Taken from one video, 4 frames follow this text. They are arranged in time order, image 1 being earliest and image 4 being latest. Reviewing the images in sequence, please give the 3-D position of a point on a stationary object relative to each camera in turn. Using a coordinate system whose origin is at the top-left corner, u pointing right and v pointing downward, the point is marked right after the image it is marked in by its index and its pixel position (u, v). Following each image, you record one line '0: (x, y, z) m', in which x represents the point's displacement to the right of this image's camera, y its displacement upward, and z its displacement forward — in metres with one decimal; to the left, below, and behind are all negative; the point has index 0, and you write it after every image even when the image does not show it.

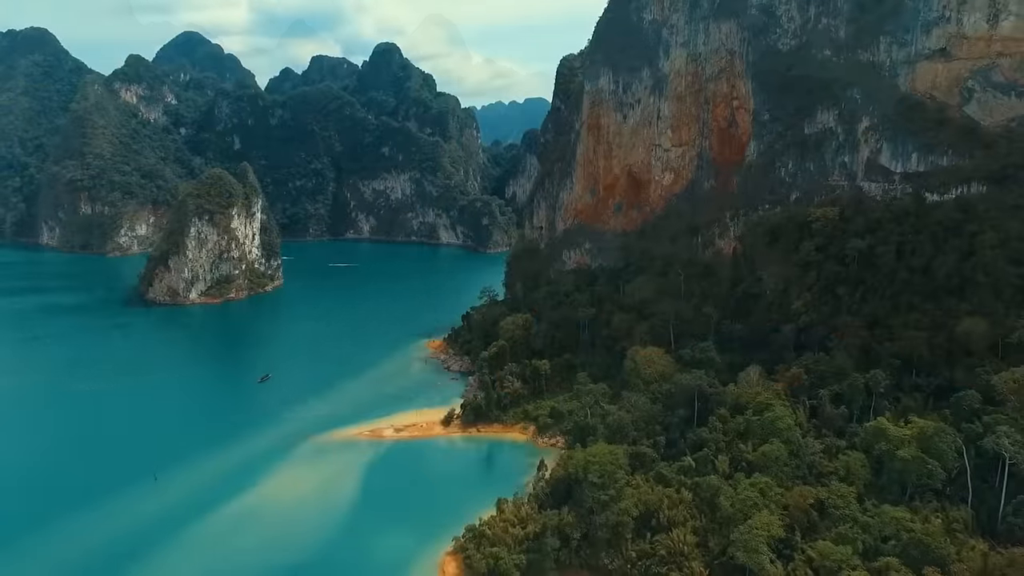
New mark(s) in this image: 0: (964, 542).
0: (+11.5, -6.4, +17.0) m
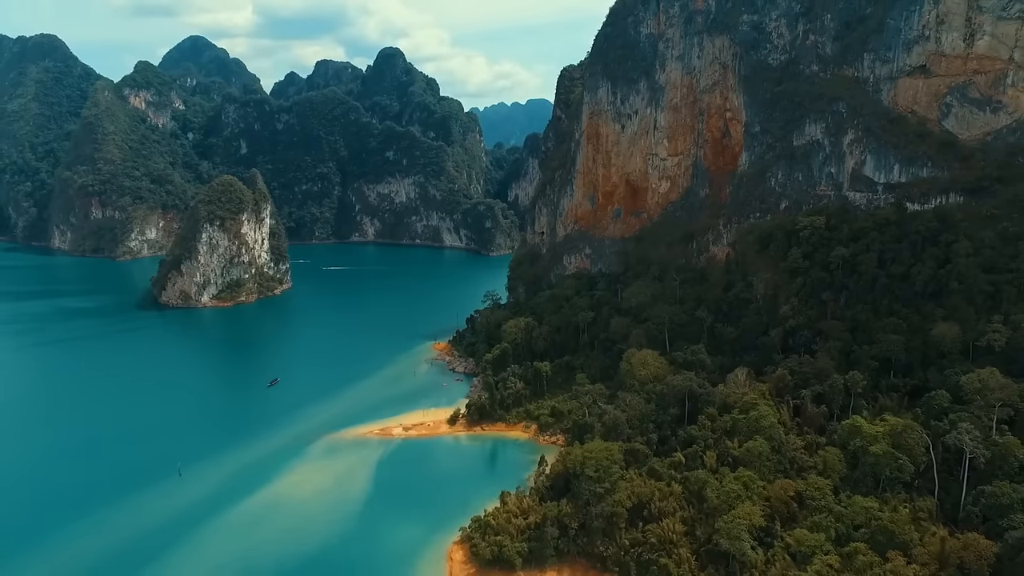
0: (+11.5, -6.7, +18.5) m
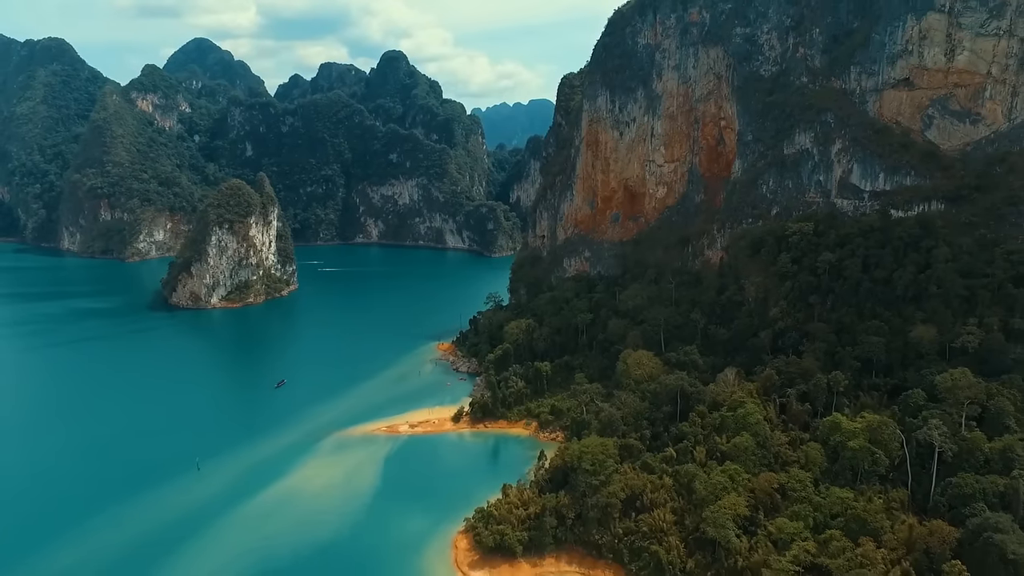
0: (+11.6, -6.9, +20.0) m
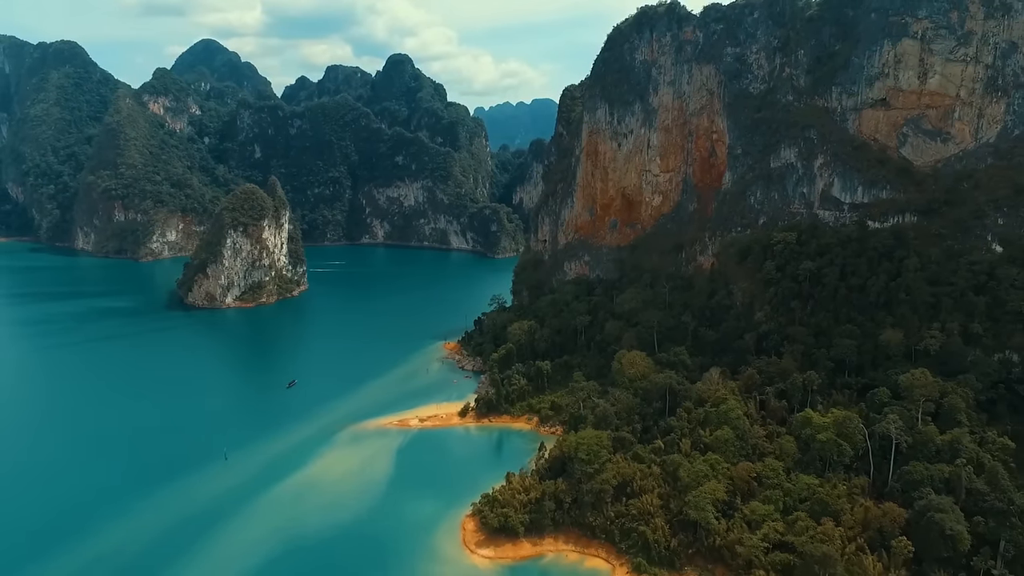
0: (+11.7, -7.2, +22.4) m
